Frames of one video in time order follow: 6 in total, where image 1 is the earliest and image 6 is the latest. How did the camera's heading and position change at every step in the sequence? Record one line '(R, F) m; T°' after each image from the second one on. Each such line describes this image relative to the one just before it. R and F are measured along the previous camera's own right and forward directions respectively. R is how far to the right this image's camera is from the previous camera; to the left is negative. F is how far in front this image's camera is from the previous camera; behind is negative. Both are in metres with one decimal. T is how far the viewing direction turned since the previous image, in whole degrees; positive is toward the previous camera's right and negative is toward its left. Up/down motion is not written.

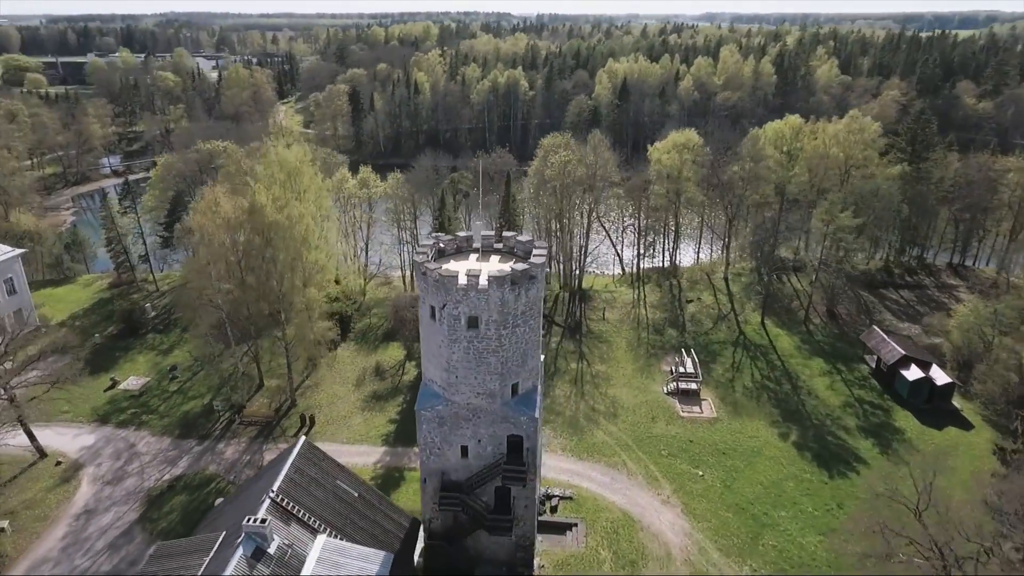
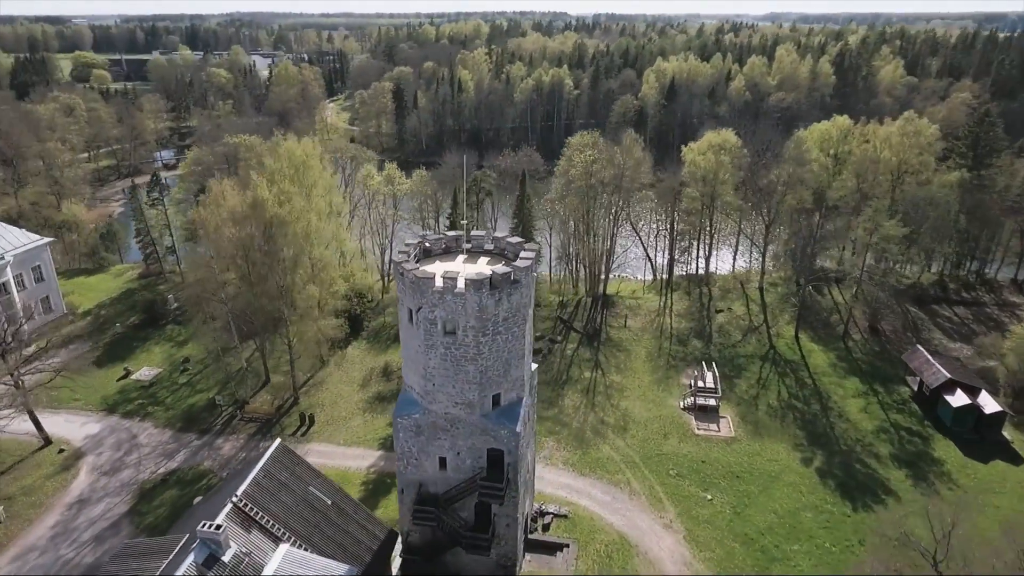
(+2.2, +1.5) m; -4°
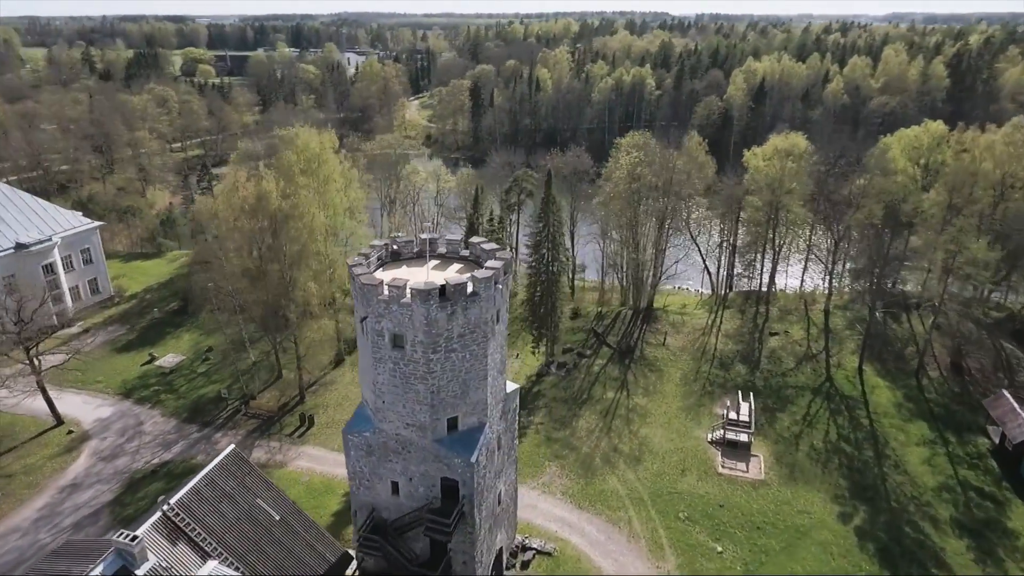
(+3.6, +2.7) m; -8°
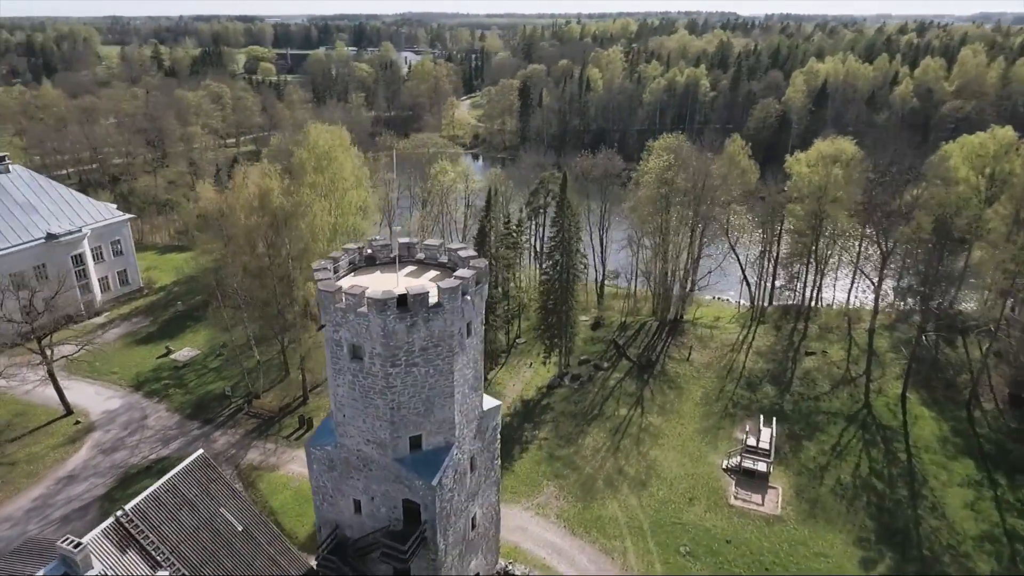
(+2.3, +1.6) m; -5°
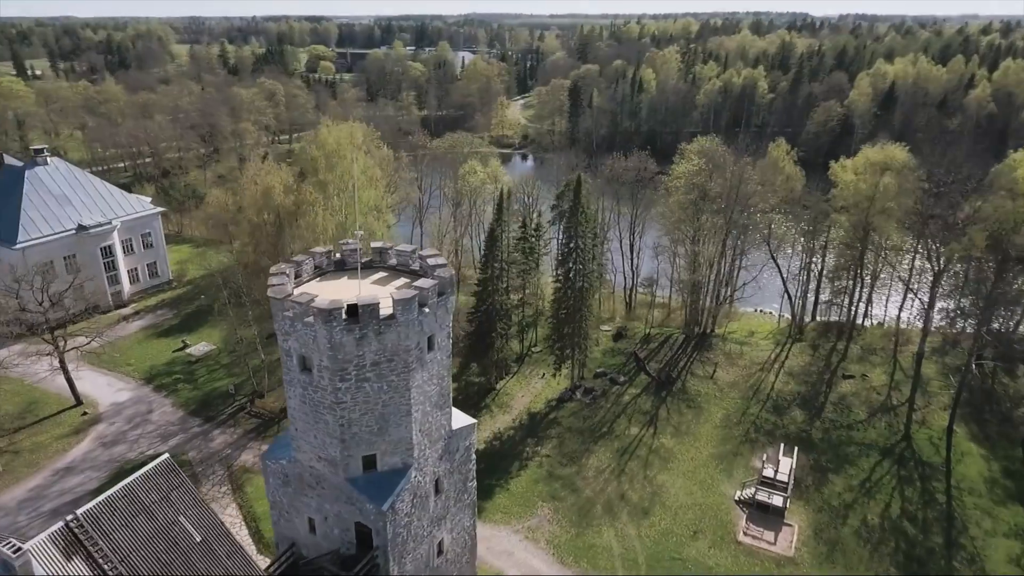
(+2.3, +1.6) m; -5°
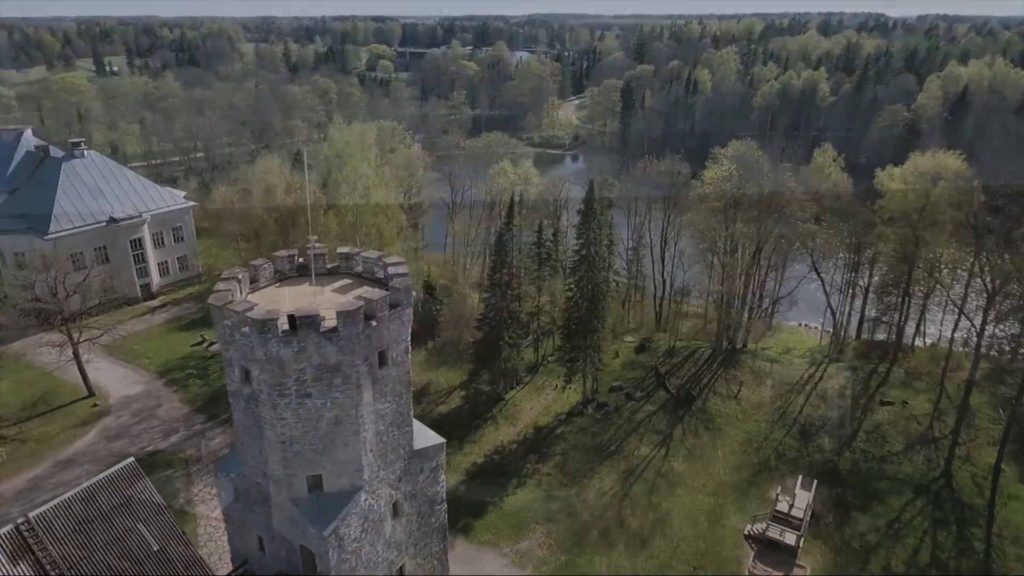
(+2.3, +1.5) m; -5°
